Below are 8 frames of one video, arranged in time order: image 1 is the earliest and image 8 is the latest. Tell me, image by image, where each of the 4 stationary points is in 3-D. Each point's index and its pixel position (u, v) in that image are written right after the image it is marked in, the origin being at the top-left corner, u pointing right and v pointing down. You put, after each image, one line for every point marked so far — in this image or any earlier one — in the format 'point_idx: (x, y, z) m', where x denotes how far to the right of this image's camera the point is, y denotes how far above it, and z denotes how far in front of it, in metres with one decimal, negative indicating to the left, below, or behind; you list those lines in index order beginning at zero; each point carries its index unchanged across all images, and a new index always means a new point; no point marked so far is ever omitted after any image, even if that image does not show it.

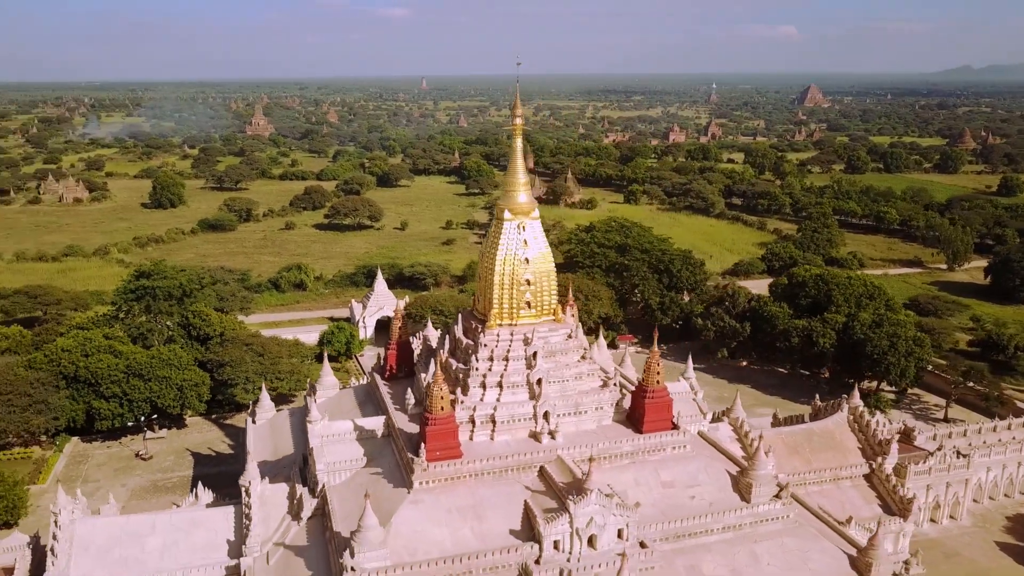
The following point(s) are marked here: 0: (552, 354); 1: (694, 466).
0: (+0.9, -1.6, +20.0) m
1: (+4.3, -4.2, +19.1) m
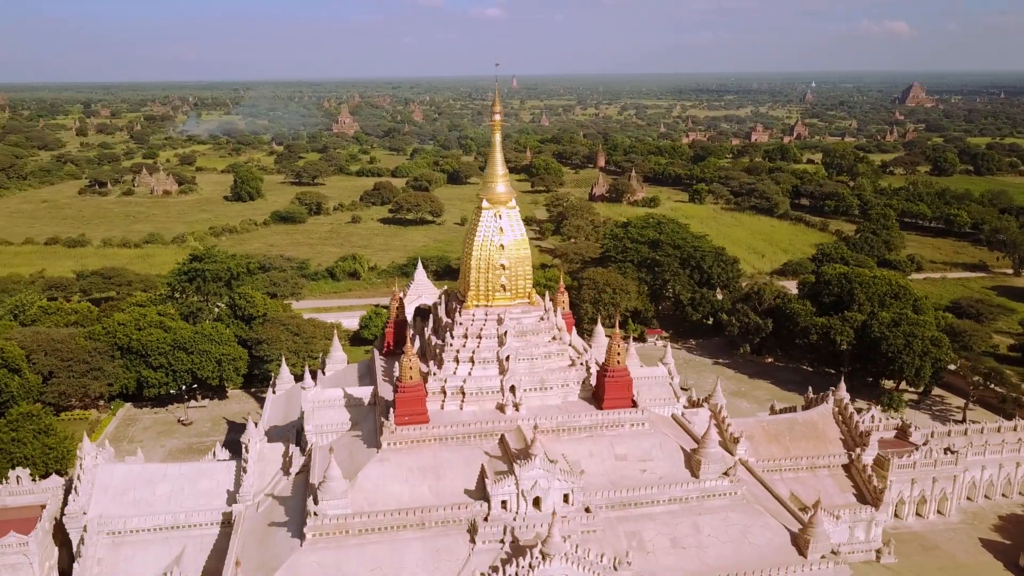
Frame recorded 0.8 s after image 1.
0: (+0.3, -1.2, +21.5) m
1: (+3.4, -3.8, +20.3) m
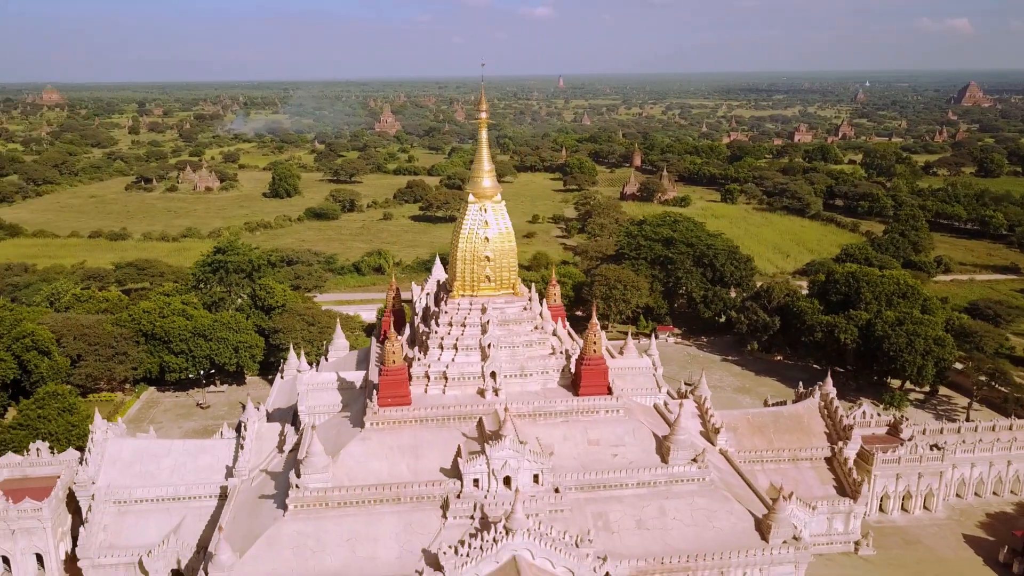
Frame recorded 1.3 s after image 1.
0: (-0.2, -1.0, +22.4) m
1: (+2.9, -3.6, +21.1) m
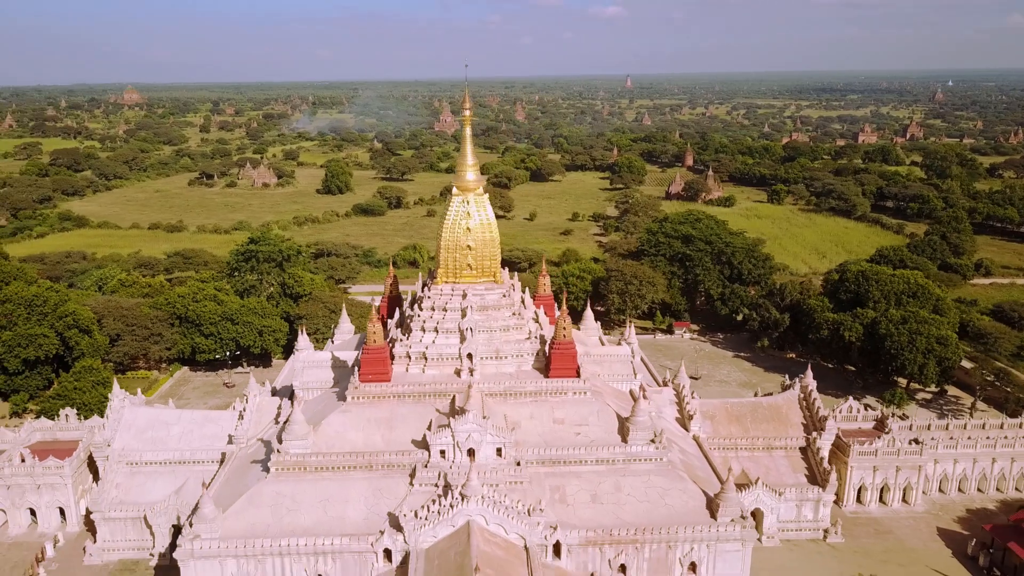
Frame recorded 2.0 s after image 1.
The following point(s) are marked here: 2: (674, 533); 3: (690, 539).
0: (-0.8, -0.6, +23.8) m
1: (+2.1, -3.3, +22.3) m
2: (+3.9, -5.9, +19.6) m
3: (+4.4, -6.1, +19.7) m
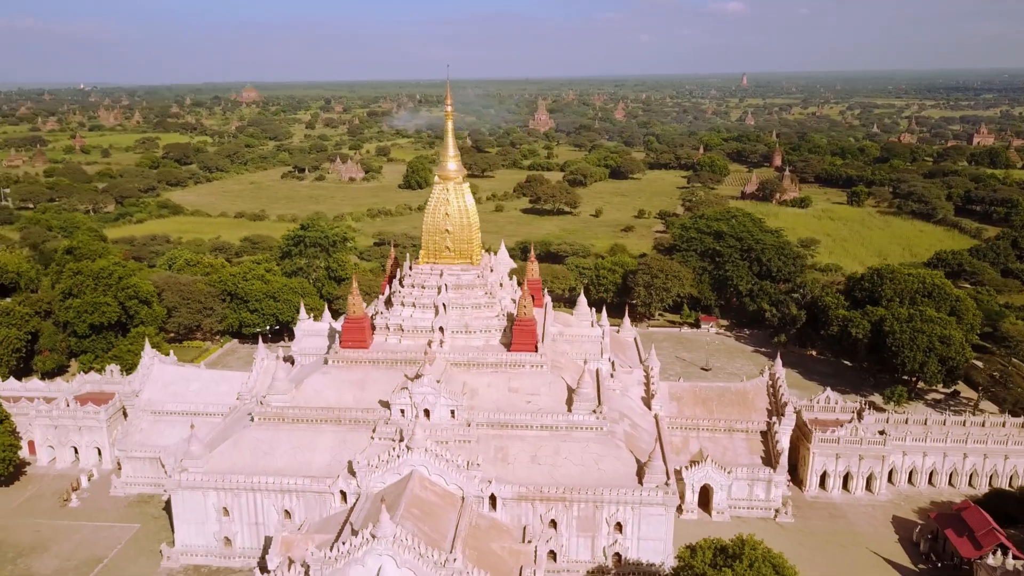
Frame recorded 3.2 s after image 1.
0: (-1.7, 0.0, +26.2) m
1: (+0.9, -2.8, +24.3) m
2: (+2.3, -5.4, +21.4) m
3: (+2.7, -5.6, +21.5) m
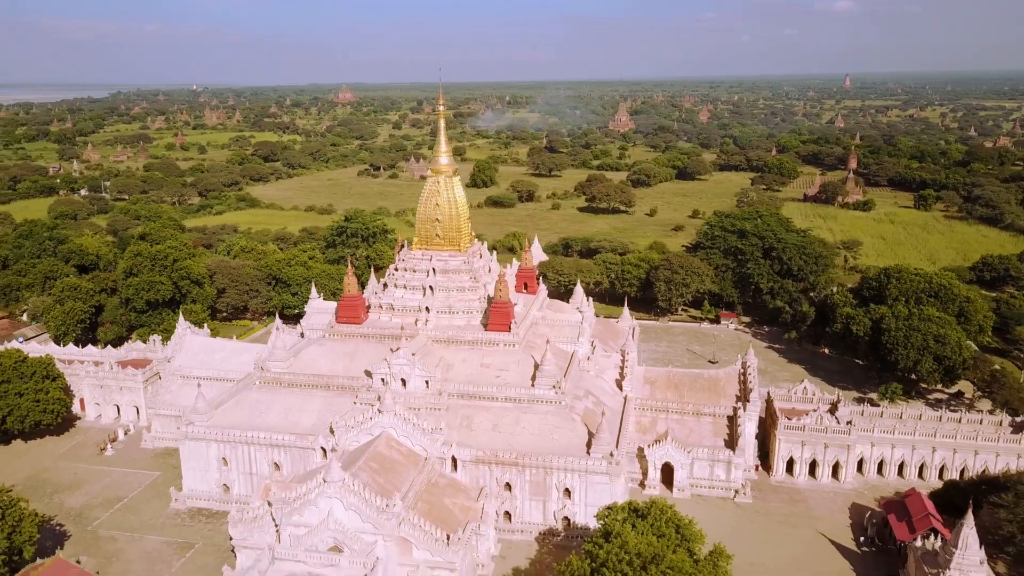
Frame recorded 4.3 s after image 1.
0: (-2.3, +0.6, +28.6) m
1: (0.0, -2.3, +26.4) m
2: (+1.1, -5.0, +23.4) m
3: (+1.5, -5.2, +23.4) m
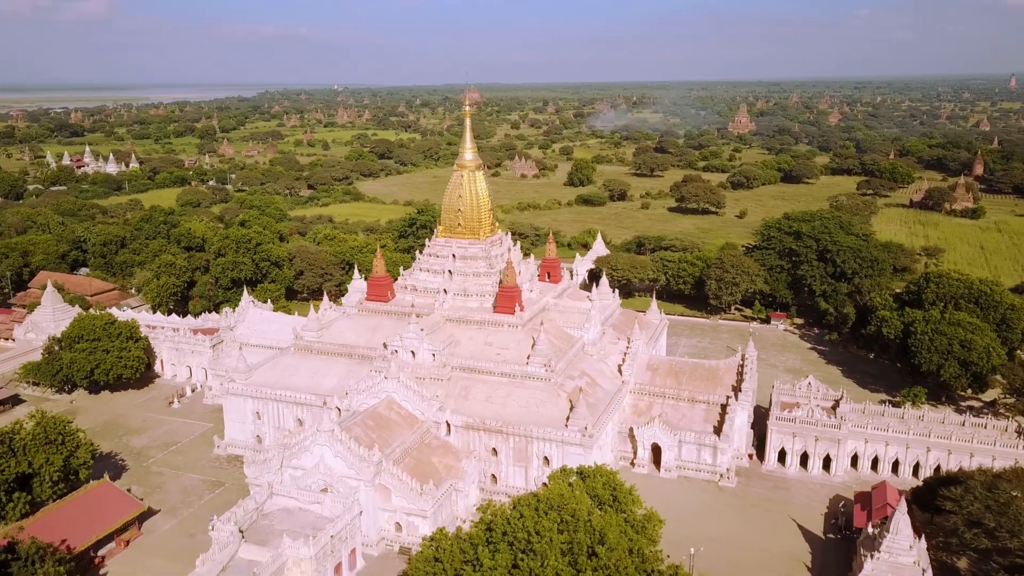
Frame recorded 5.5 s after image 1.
0: (-1.8, +1.2, +31.2) m
1: (+0.1, -1.8, +28.7) m
2: (+0.5, -4.5, +25.7) m
3: (+1.0, -4.7, +25.6) m
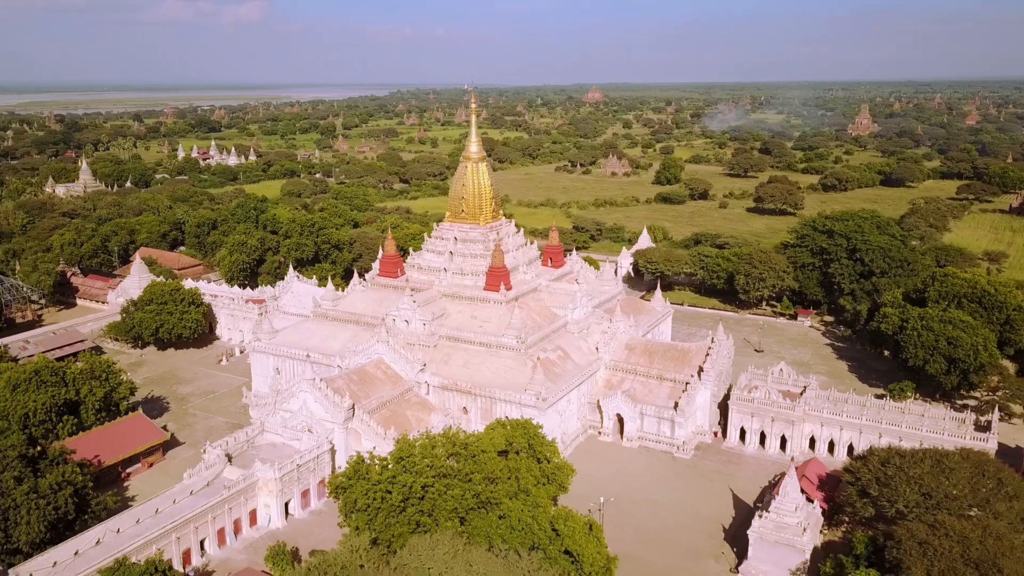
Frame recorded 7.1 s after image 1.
0: (-1.9, +2.0, +34.7) m
1: (-0.6, -1.0, +31.9) m
2: (-0.7, -3.7, +28.8) m
3: (-0.3, -3.9, +28.7) m
